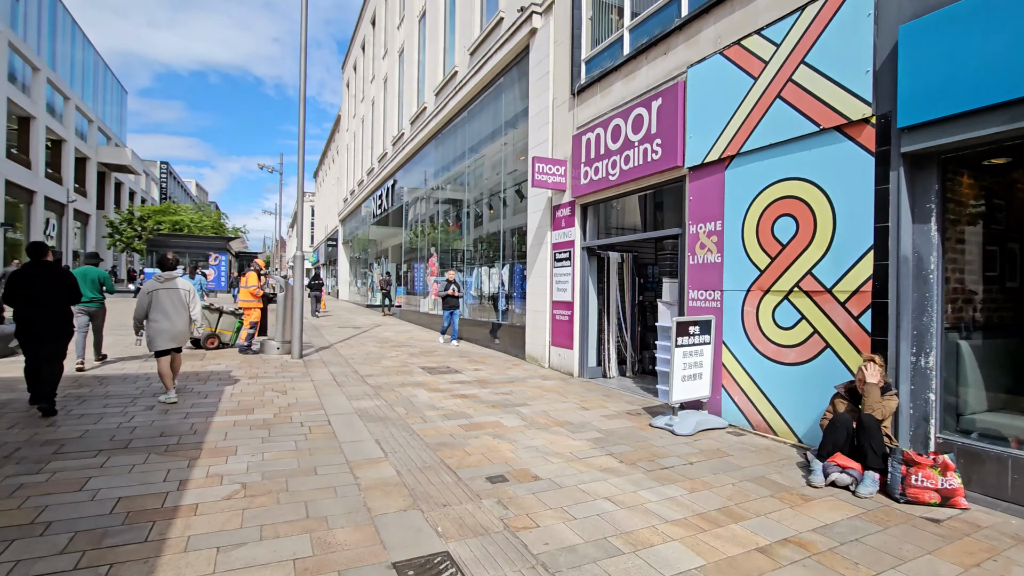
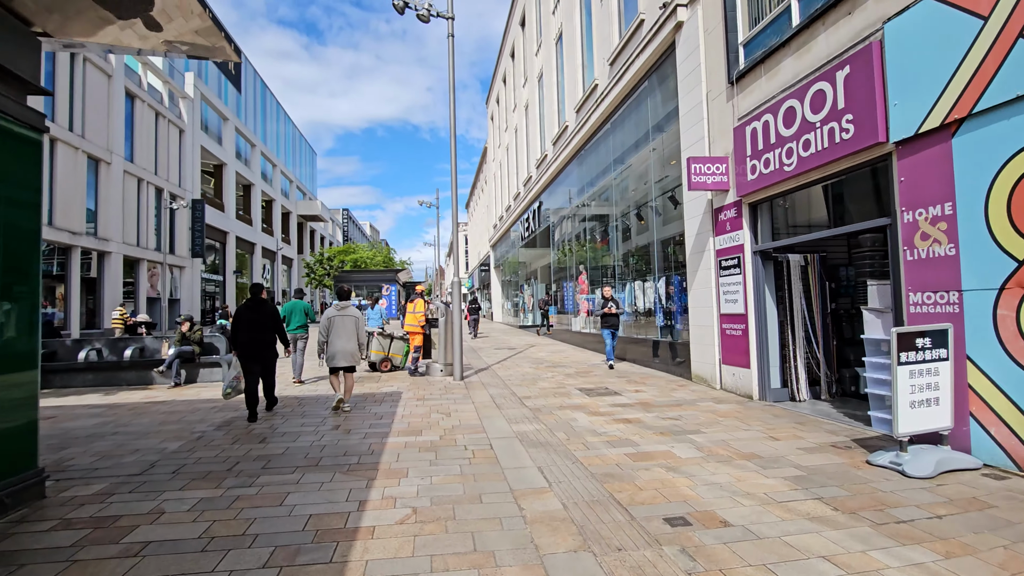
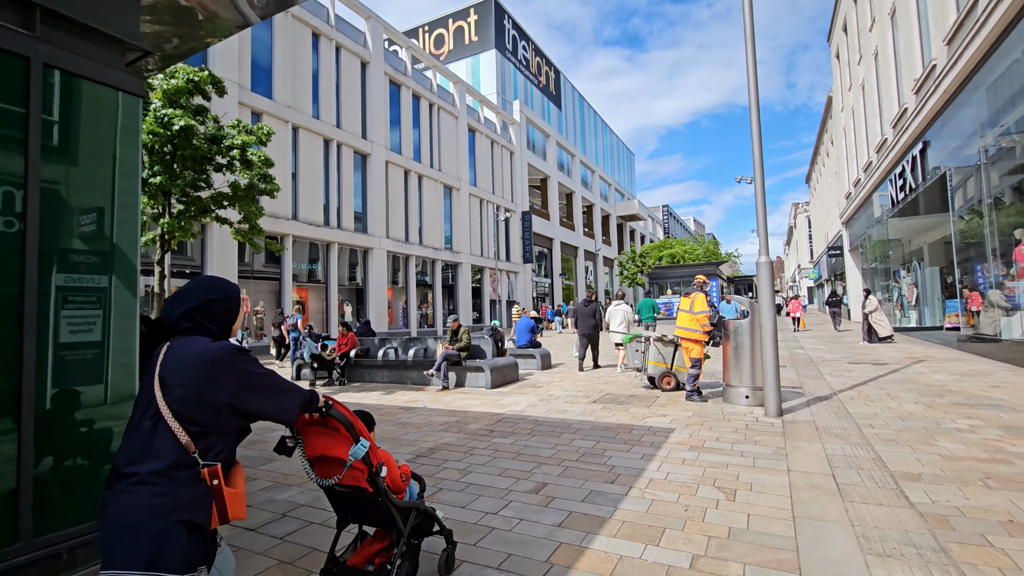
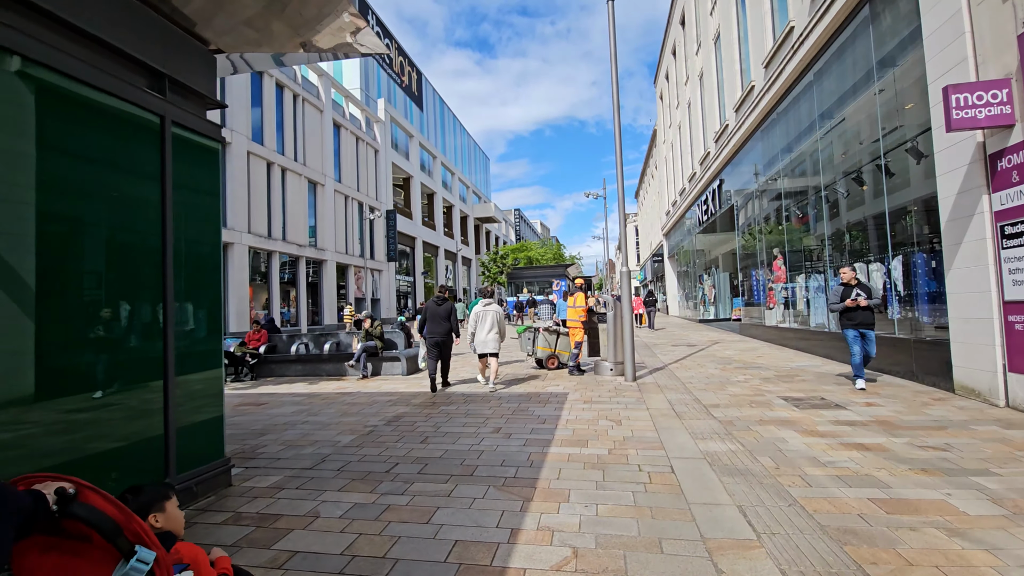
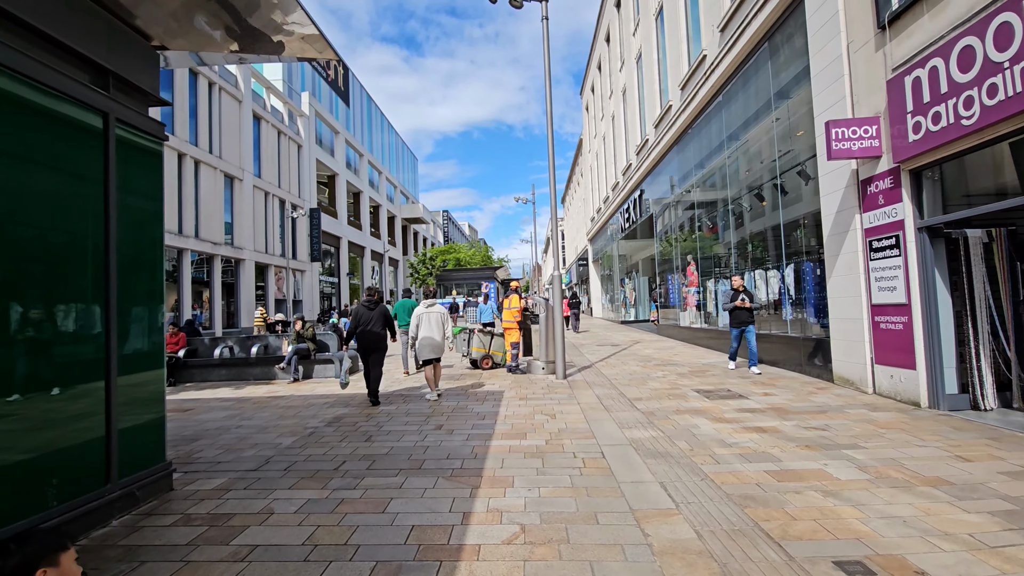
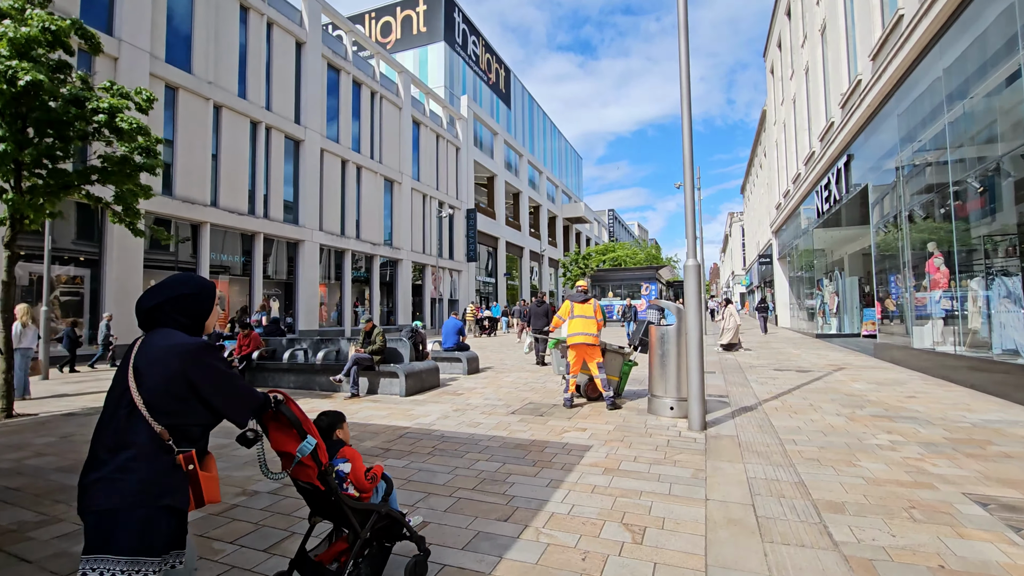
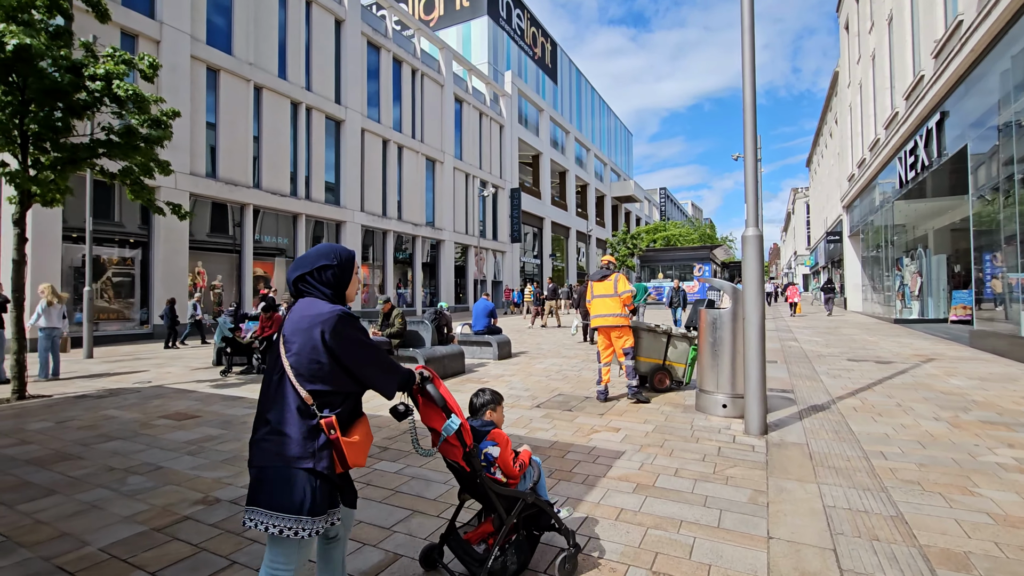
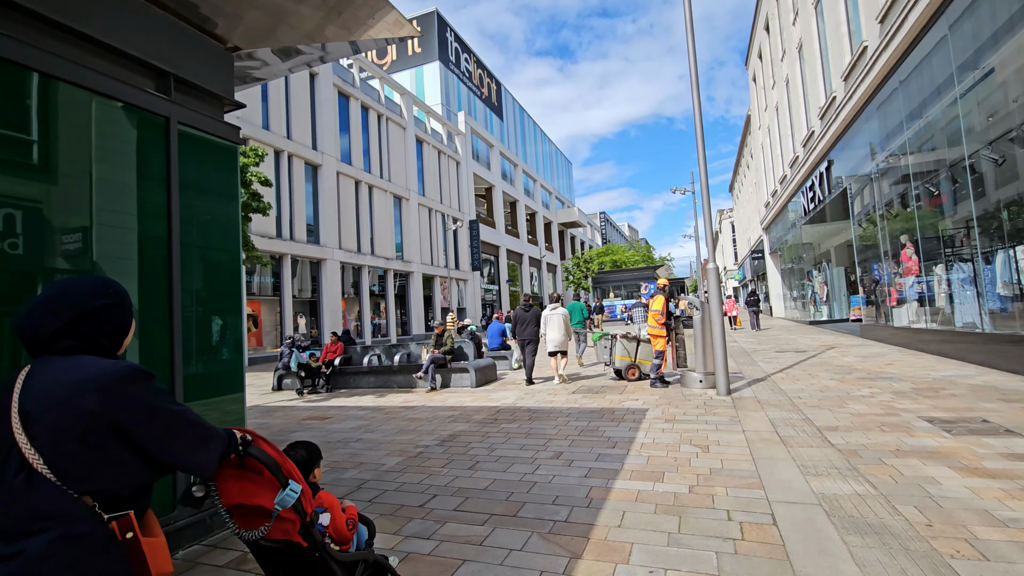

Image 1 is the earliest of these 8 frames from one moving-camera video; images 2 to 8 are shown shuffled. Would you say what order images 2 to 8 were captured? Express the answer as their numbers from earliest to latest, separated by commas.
2, 5, 4, 8, 3, 6, 7
